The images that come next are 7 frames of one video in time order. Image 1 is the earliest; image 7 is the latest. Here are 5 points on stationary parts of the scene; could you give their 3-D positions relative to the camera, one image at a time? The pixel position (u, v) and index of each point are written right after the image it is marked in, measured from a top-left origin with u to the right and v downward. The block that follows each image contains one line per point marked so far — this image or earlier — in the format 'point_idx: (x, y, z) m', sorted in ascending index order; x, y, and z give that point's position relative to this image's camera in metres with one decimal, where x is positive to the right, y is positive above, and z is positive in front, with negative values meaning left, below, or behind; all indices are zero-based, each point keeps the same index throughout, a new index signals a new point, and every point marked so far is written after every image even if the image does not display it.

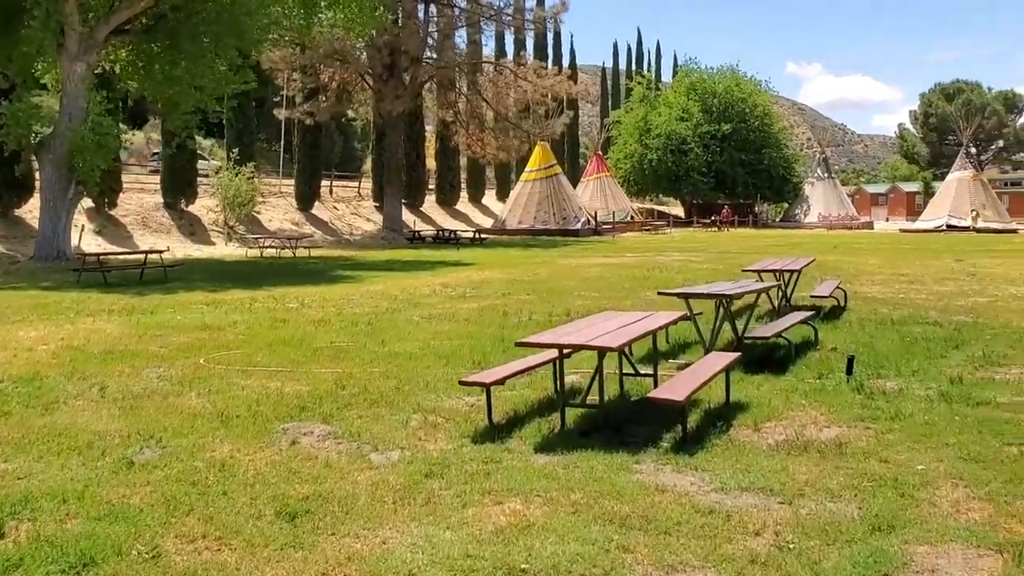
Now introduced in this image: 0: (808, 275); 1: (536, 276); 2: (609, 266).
0: (+5.0, +0.2, +16.6) m
1: (+0.4, +0.2, +16.6) m
2: (+1.9, +0.5, +19.5) m
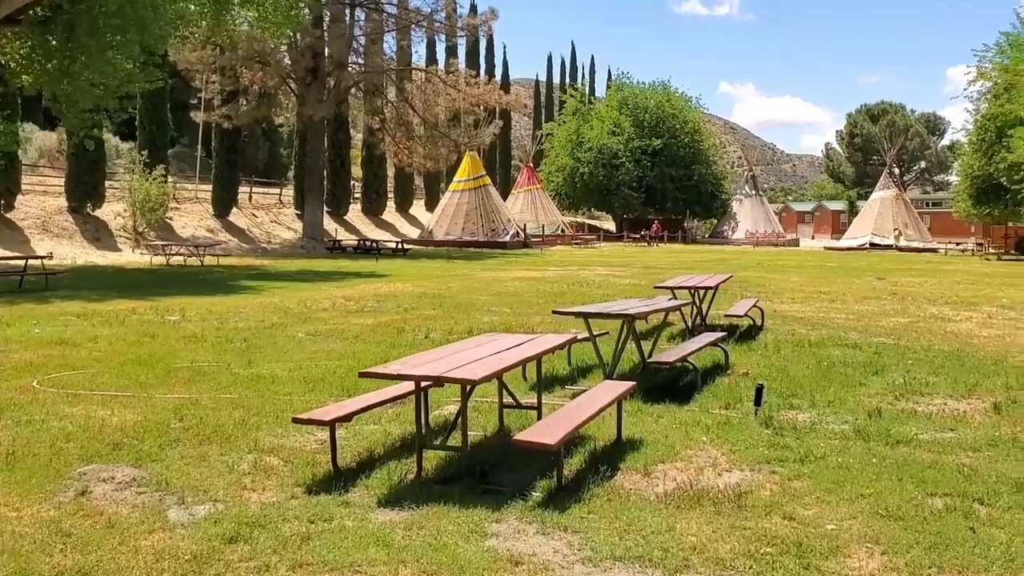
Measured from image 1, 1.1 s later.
0: (+3.5, -0.1, +16.1) m
1: (-1.1, 0.0, +15.8) m
2: (+0.3, +0.2, +18.8) m
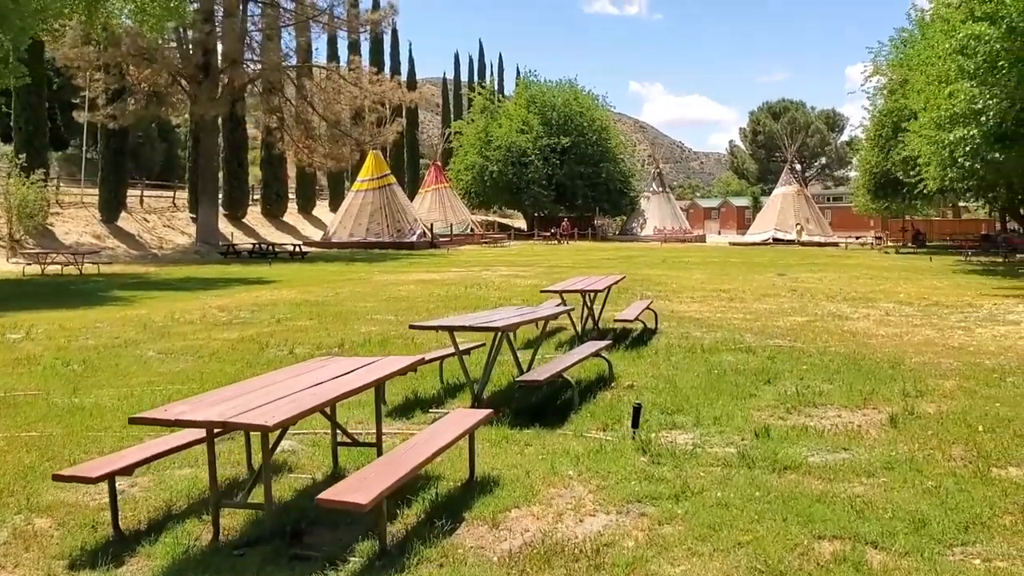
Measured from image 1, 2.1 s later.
0: (+1.8, -0.1, +15.6) m
1: (-2.7, -0.1, +14.9) m
2: (-1.7, +0.1, +18.1) m
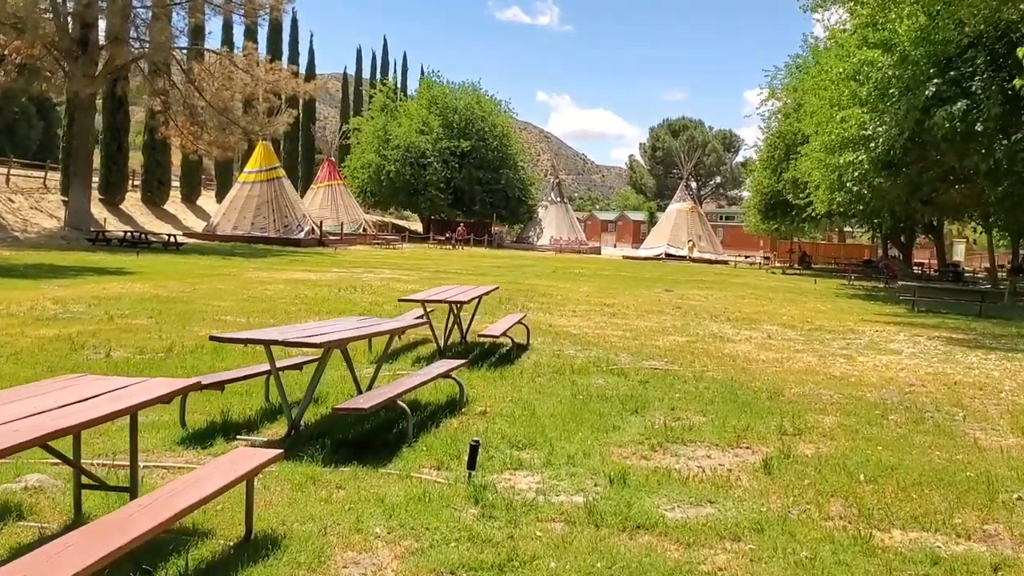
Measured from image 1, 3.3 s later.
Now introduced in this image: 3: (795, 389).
0: (0.0, -0.2, +14.9) m
1: (-4.5, -0.1, +13.7) m
2: (-3.8, +0.1, +17.0) m
3: (+2.2, -0.8, +7.7) m
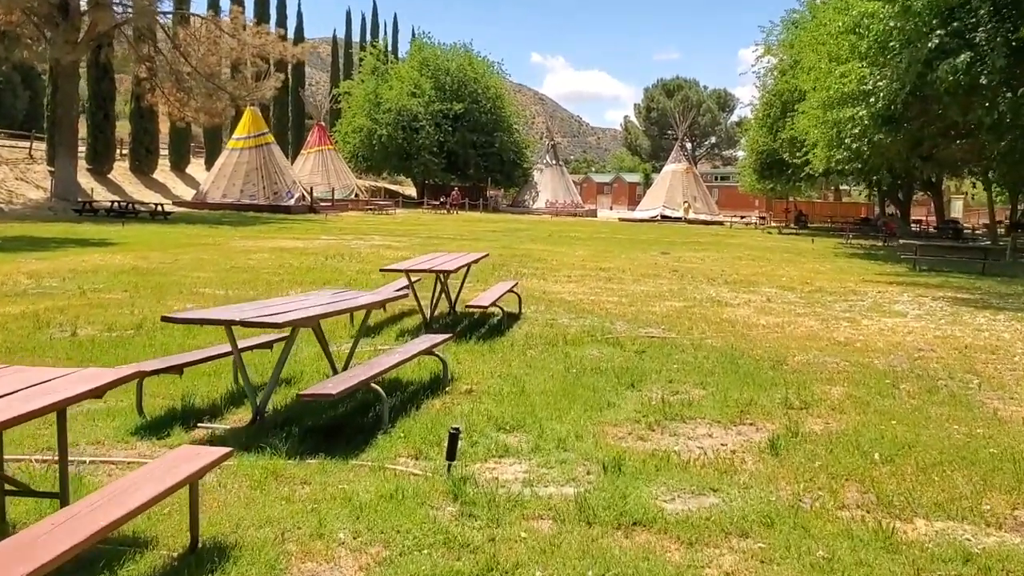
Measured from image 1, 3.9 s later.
0: (-0.2, +0.3, +14.5) m
1: (-4.6, +0.3, +13.3) m
2: (-3.9, +0.6, +16.5) m
3: (+2.2, -0.5, +7.3) m
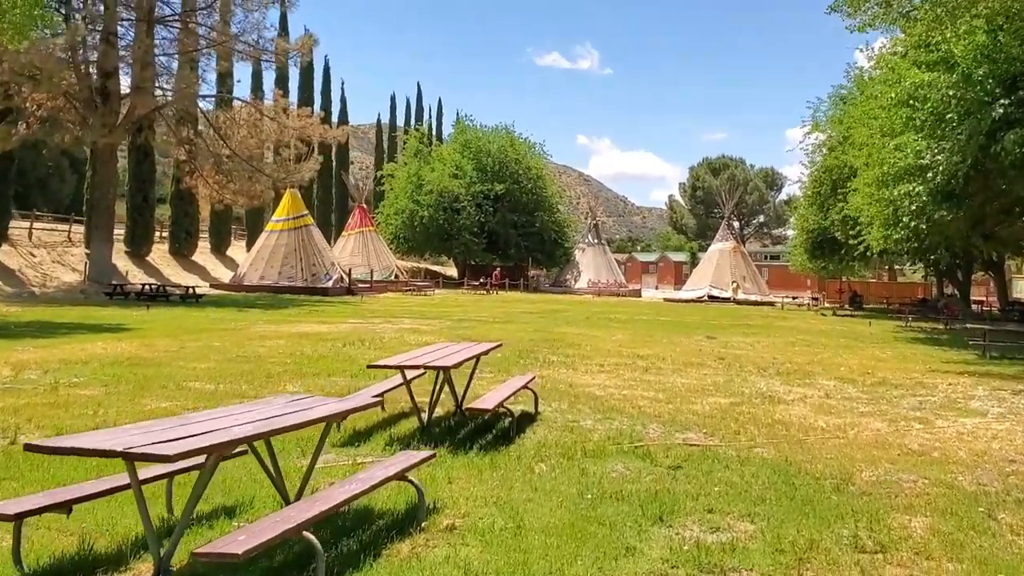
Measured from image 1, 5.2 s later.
0: (+0.2, -0.9, +13.4) m
1: (-4.3, -0.8, +12.4) m
2: (-3.4, -0.8, +15.6) m
3: (+2.2, -1.2, +6.1) m
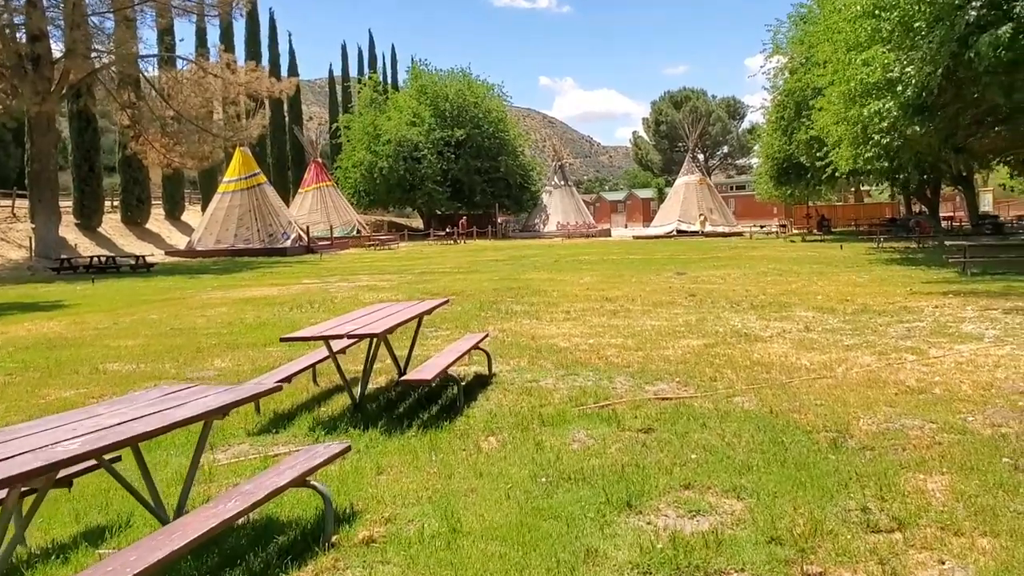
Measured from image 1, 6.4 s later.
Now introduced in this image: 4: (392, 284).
0: (-0.3, -0.2, +12.5) m
1: (-4.7, -0.5, +11.4) m
2: (-4.0, -0.2, +14.7) m
3: (+1.9, -0.7, +5.3) m
4: (-2.2, +0.1, +18.2) m
